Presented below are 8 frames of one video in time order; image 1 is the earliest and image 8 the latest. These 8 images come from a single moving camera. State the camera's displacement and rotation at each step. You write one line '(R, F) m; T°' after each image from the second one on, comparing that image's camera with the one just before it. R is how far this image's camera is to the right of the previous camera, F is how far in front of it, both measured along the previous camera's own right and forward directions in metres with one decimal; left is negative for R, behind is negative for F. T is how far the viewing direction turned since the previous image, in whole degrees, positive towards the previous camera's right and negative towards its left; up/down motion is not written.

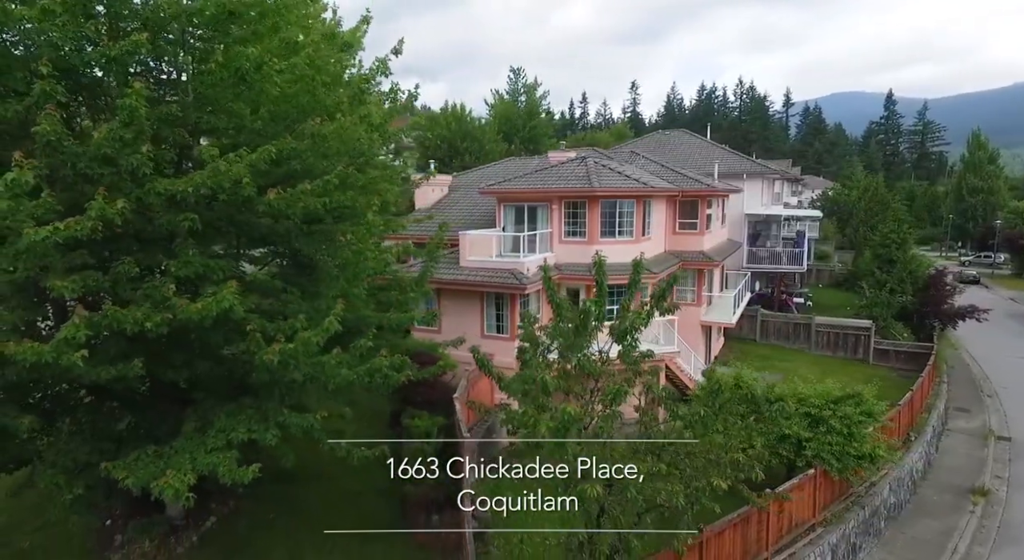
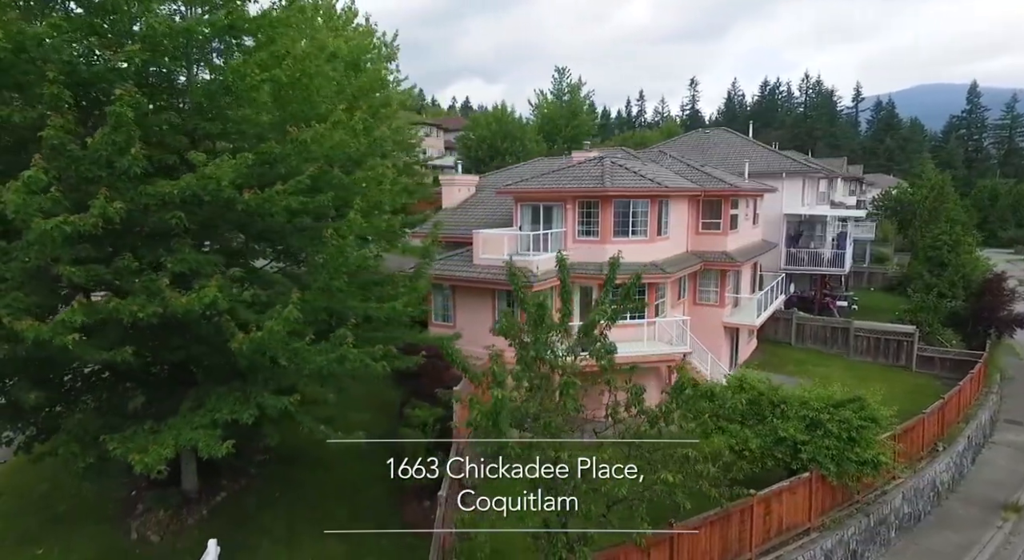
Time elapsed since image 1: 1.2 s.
(+1.6, -0.4) m; -5°
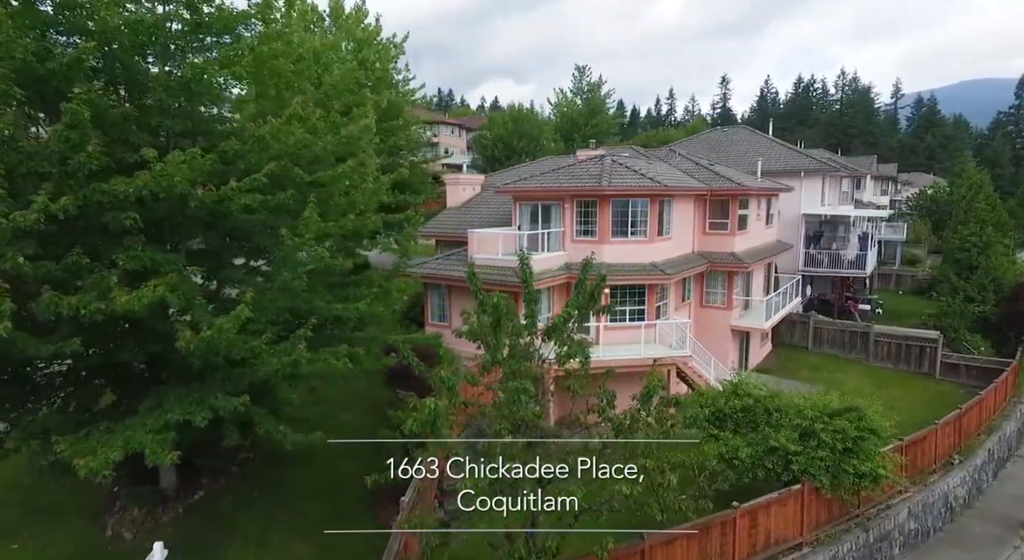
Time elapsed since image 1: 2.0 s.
(+1.2, +0.4) m; -3°
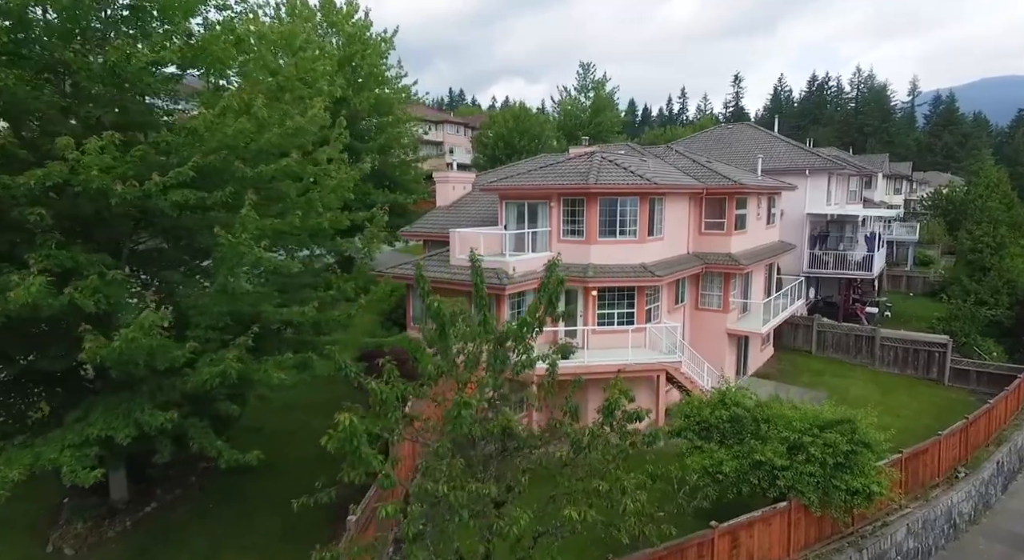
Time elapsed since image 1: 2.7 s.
(+1.0, +0.8) m; -1°
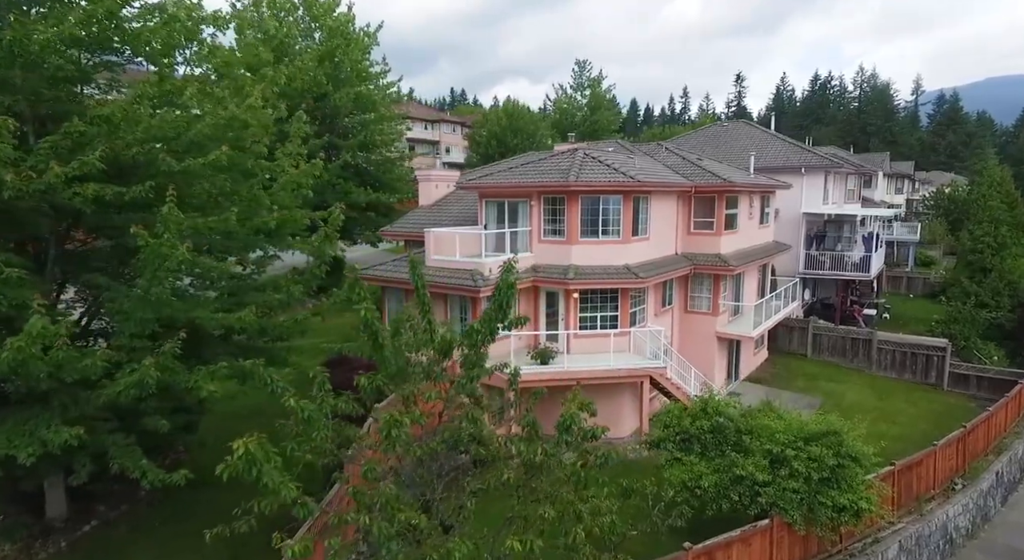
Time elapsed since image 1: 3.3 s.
(+0.8, +0.8) m; 0°
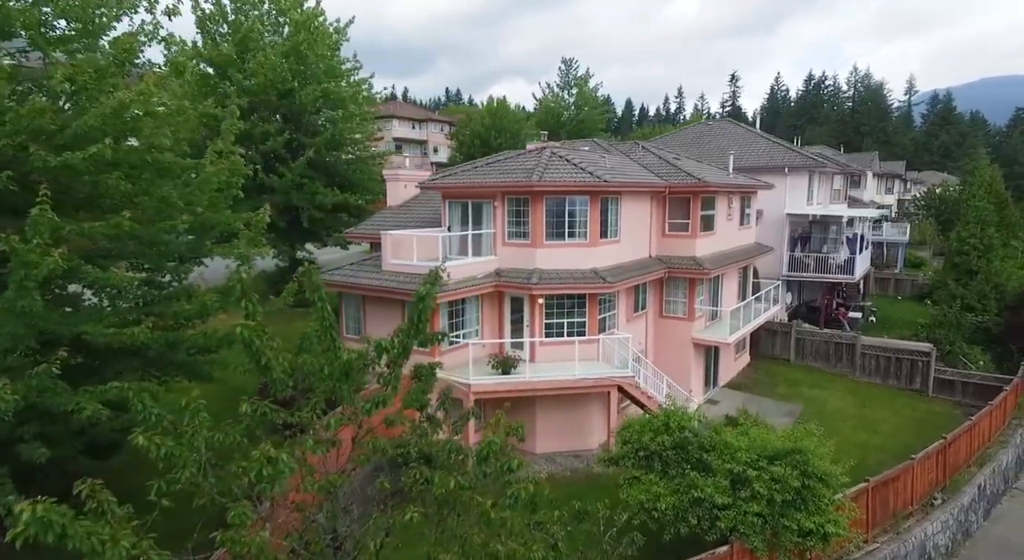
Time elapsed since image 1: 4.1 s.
(+1.0, +0.9) m; 0°
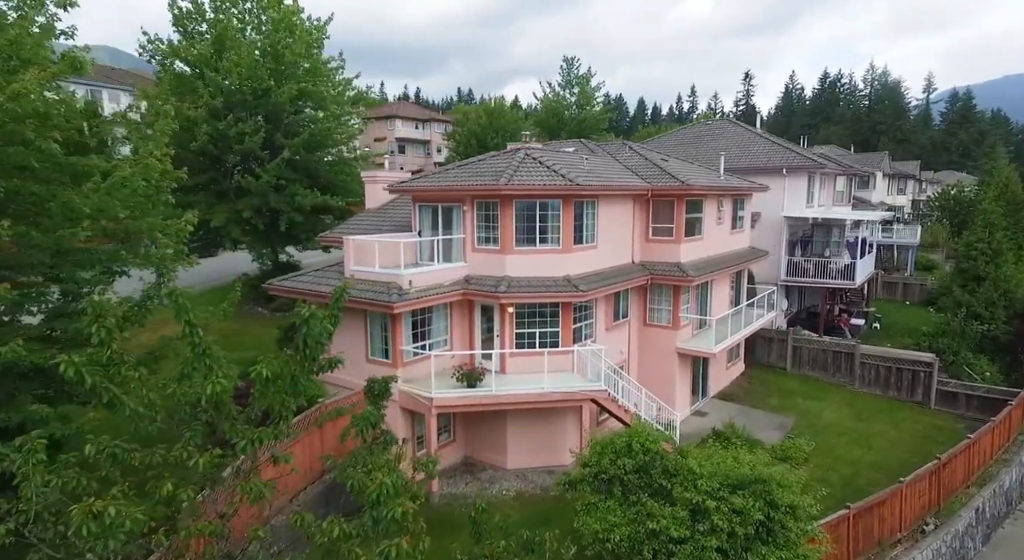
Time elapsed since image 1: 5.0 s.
(+1.3, +0.9) m; -1°
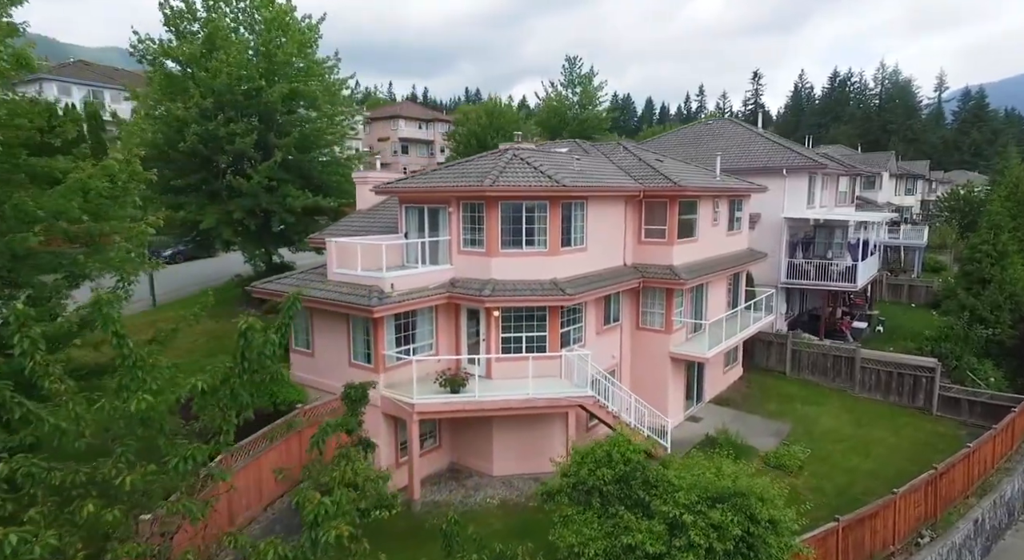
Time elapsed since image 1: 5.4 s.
(+0.6, +0.4) m; -1°
